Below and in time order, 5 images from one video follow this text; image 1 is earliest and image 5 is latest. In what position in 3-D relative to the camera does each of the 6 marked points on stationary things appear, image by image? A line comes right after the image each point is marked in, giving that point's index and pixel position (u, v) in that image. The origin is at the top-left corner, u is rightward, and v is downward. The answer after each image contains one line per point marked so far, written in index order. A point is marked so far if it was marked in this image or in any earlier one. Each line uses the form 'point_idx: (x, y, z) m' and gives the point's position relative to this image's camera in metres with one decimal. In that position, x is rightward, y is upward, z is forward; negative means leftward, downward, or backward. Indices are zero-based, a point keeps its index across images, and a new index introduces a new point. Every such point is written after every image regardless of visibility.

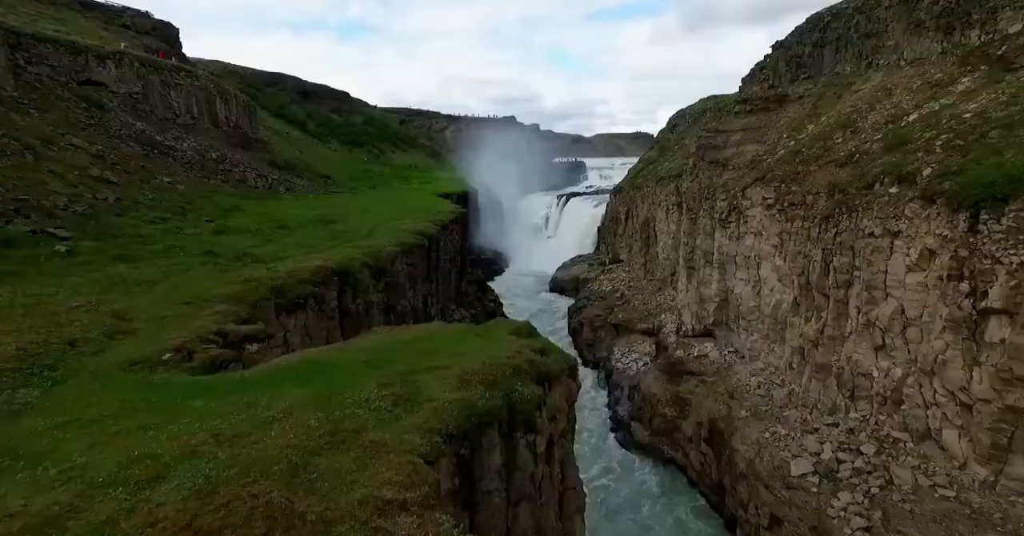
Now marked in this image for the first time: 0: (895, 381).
0: (+9.3, -2.7, +11.9) m
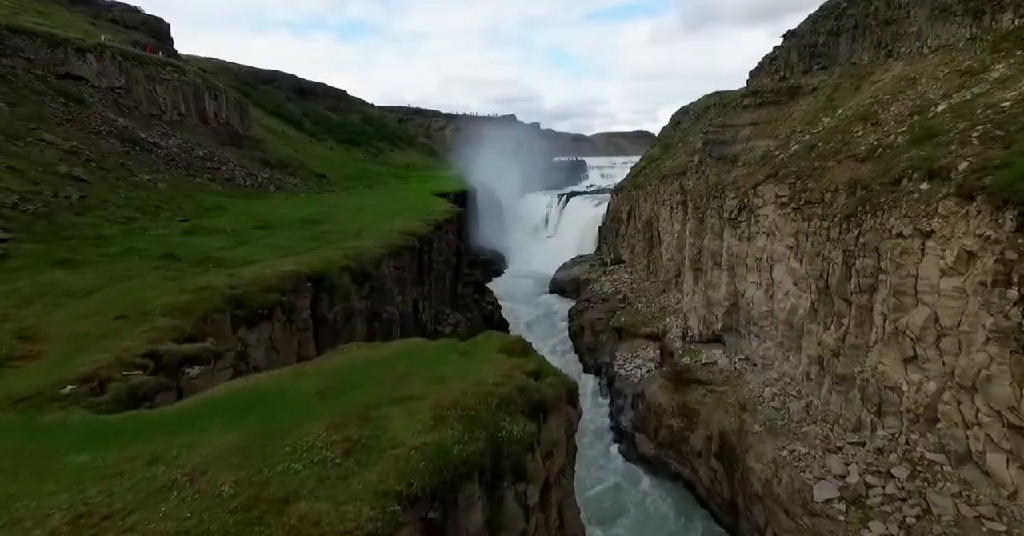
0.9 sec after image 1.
0: (+9.2, -2.8, +10.8) m
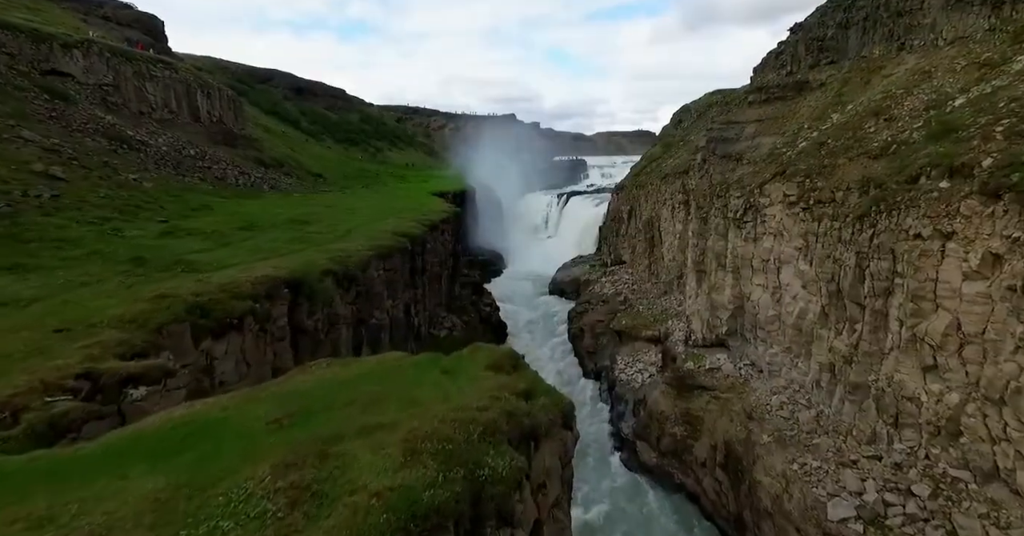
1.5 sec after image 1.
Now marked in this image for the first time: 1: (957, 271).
0: (+9.1, -2.9, +10.1) m
1: (+9.2, -0.1, +10.1) m
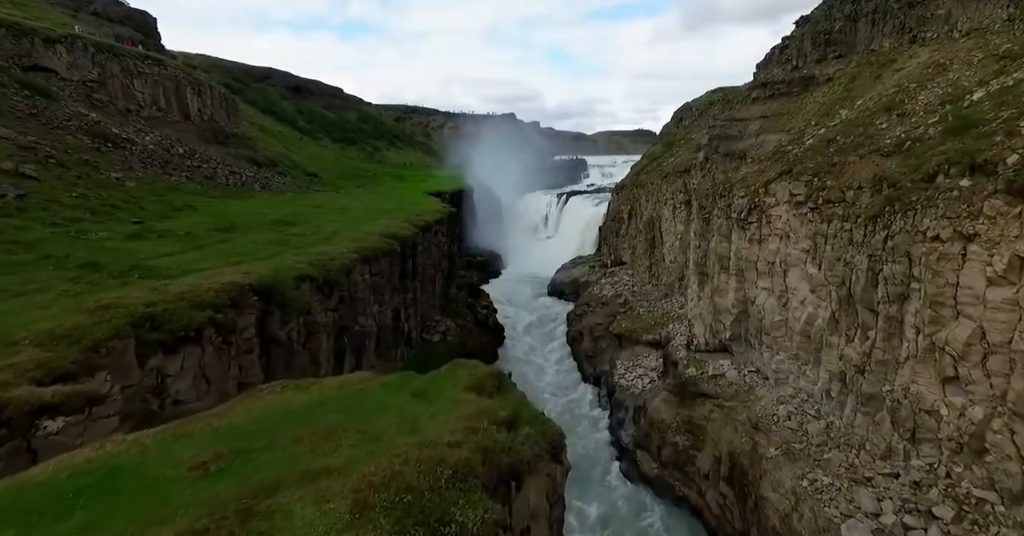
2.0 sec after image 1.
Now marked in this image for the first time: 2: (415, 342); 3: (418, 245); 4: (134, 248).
0: (+8.9, -3.0, +9.4) m
1: (+9.0, -0.2, +9.4) m
2: (-3.8, -2.9, +18.9) m
3: (-3.6, +0.9, +18.4) m
4: (-10.1, +0.6, +13.0) m
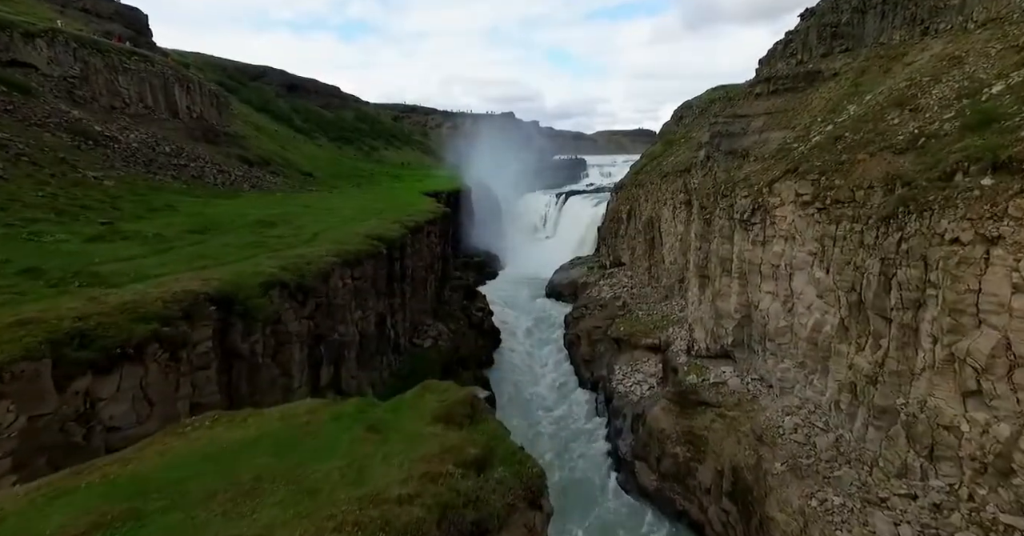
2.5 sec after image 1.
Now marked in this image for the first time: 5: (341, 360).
0: (+8.6, -3.1, +8.6) m
1: (+8.8, -0.3, +8.6) m
2: (-4.0, -3.0, +18.2) m
3: (-3.8, +0.8, +17.6) m
4: (-10.3, +0.5, +12.3) m
5: (-4.7, -2.5, +13.6) m
